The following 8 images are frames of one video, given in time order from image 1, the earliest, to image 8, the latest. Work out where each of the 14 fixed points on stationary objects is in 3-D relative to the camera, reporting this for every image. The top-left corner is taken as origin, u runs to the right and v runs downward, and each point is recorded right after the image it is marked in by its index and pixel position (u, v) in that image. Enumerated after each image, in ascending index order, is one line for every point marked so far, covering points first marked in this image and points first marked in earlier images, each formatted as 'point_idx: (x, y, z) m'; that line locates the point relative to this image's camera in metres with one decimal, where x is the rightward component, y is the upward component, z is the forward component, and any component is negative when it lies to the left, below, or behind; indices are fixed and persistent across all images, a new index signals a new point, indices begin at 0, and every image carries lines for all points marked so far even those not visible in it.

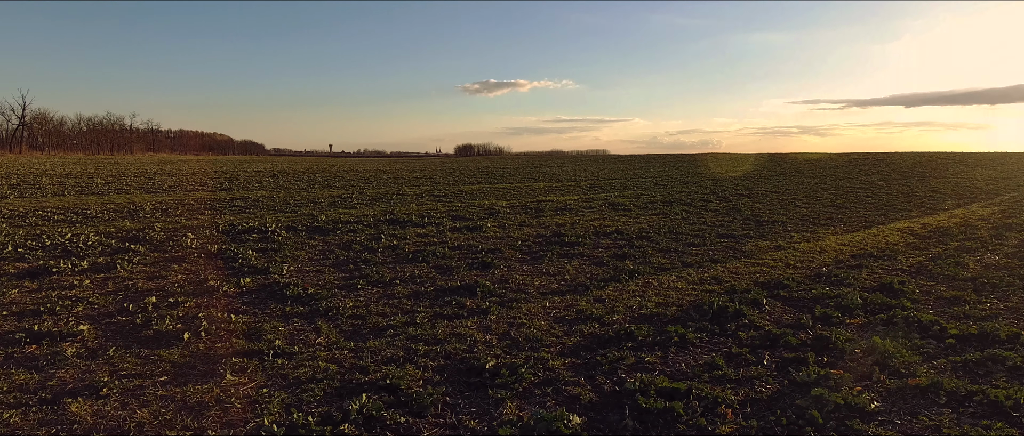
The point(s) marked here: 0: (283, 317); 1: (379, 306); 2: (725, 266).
0: (-3.1, -1.3, +7.6) m
1: (-1.9, -1.3, +8.1) m
2: (+4.1, -0.9, +11.1) m
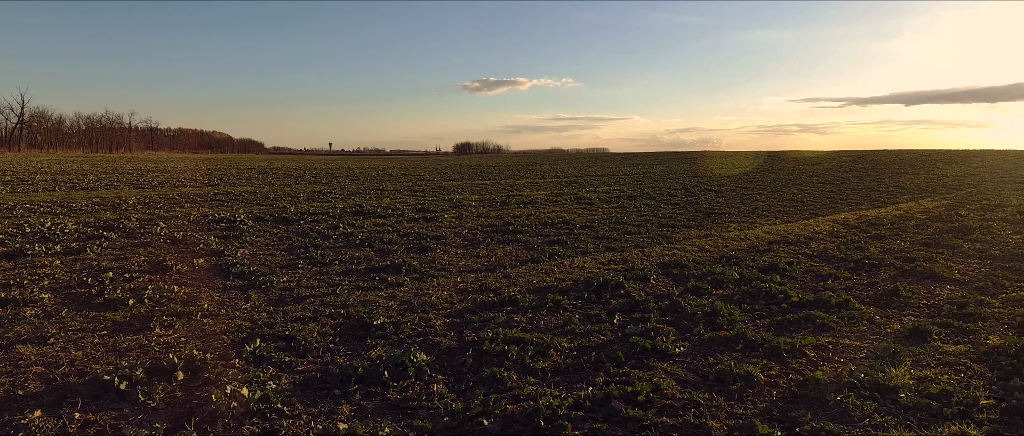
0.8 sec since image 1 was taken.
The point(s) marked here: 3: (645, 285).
0: (-4.5, -1.1, +8.7) m
1: (-3.3, -1.0, +9.2) m
2: (+2.7, -0.7, +12.1) m
3: (+2.0, -1.0, +8.8) m
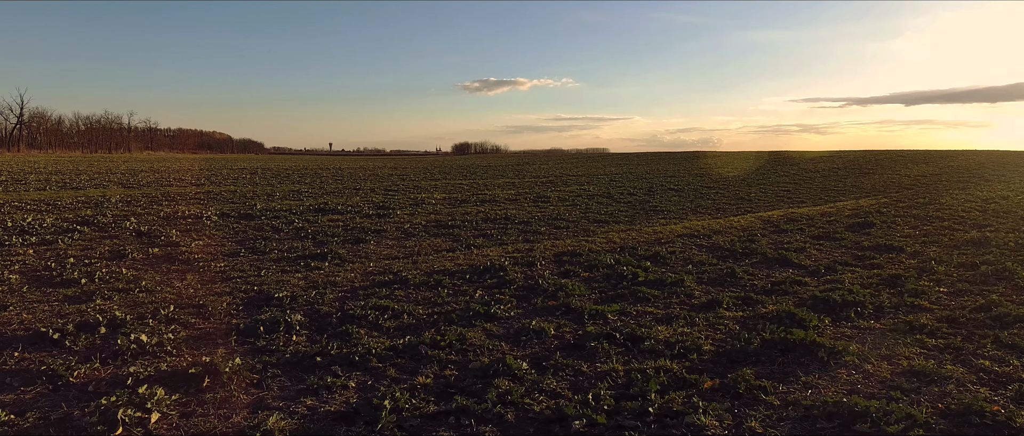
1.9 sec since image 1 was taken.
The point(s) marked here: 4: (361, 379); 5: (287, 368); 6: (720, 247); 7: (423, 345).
0: (-6.3, -1.0, +10.2) m
1: (-5.1, -0.9, +10.7) m
2: (+1.0, -0.6, +13.6) m
3: (+0.3, -0.9, +10.3) m
4: (-1.4, -1.5, +5.3) m
5: (-2.2, -1.5, +5.7) m
6: (+4.9, -0.6, +13.2) m
7: (-1.0, -1.4, +6.1) m
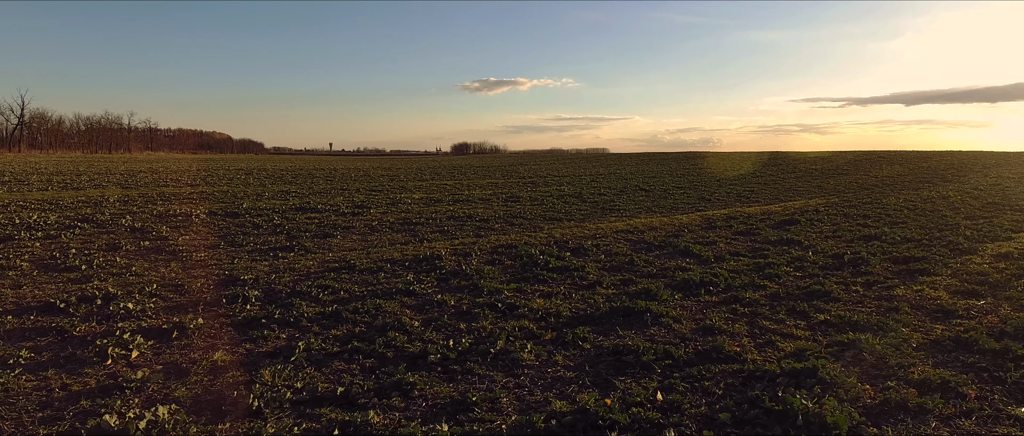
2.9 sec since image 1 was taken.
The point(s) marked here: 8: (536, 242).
0: (-7.6, -0.9, +12.0) m
1: (-6.4, -0.8, +12.5) m
2: (-0.4, -0.5, +15.4) m
3: (-1.1, -0.8, +12.0) m
4: (-2.8, -1.4, +7.1) m
5: (-3.6, -1.4, +7.5) m
6: (+3.5, -0.6, +15.0) m
7: (-2.3, -1.3, +7.9) m
8: (+0.6, -0.6, +14.6) m
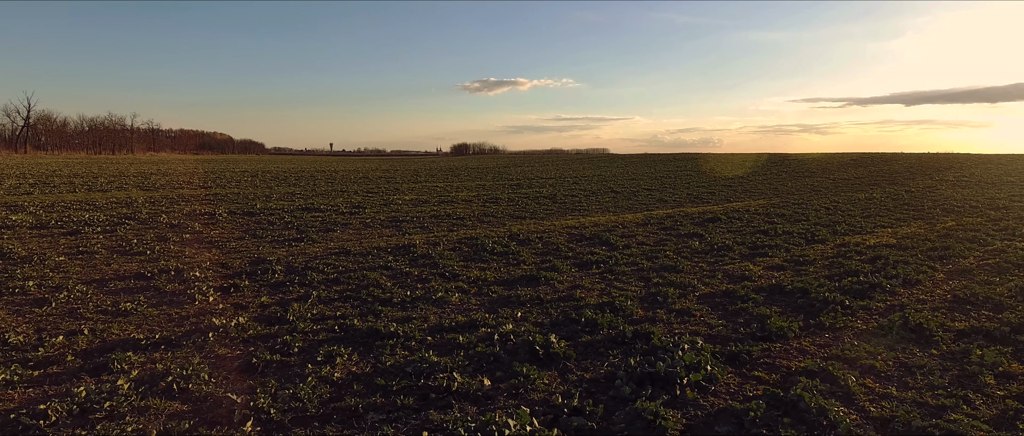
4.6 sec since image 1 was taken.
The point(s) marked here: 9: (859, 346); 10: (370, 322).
0: (-8.8, -0.8, +15.8) m
1: (-7.6, -0.8, +16.3) m
2: (-1.6, -0.4, +19.2) m
3: (-2.3, -0.8, +15.9) m
4: (-4.0, -1.4, +11.0) m
5: (-4.8, -1.4, +11.3) m
6: (+2.3, -0.5, +18.8) m
7: (-3.5, -1.2, +11.7) m
8: (-0.6, -0.5, +18.4) m
9: (+4.4, -1.6, +7.1) m
10: (-2.1, -1.6, +8.6) m
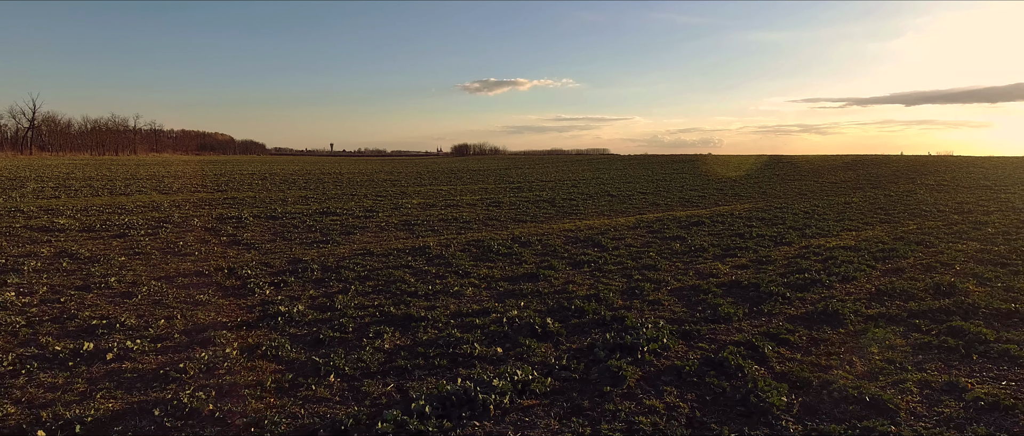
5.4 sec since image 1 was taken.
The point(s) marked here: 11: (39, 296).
0: (-8.7, -1.0, +18.0) m
1: (-7.5, -0.9, +18.5) m
2: (-1.5, -0.6, +21.4) m
3: (-2.2, -0.9, +18.0) m
4: (-3.9, -1.5, +13.1) m
5: (-4.7, -1.5, +13.5) m
6: (+2.4, -0.7, +20.9) m
7: (-3.4, -1.4, +13.9) m
8: (-0.5, -0.7, +20.6) m
9: (+4.5, -1.8, +9.3) m
10: (-2.1, -1.7, +10.8) m
11: (-10.2, -1.7, +12.1) m
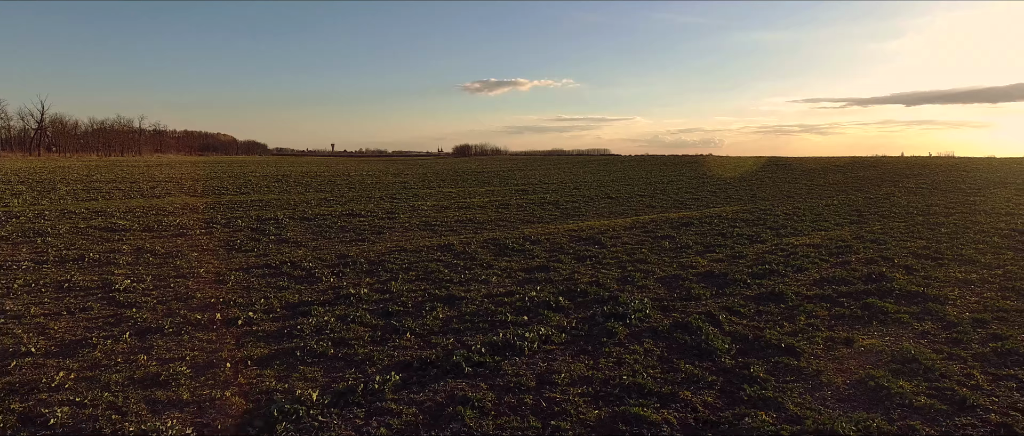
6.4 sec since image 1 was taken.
0: (-8.3, -1.1, +20.9) m
1: (-7.1, -1.0, +21.4) m
2: (-1.0, -0.7, +24.3) m
3: (-1.7, -1.0, +21.0) m
4: (-3.4, -1.6, +16.1) m
5: (-4.3, -1.6, +16.4) m
6: (+2.9, -0.7, +23.9) m
7: (-3.0, -1.5, +16.8) m
8: (0.0, -0.8, +23.5) m
9: (+4.9, -1.8, +12.2) m
10: (-1.6, -1.8, +13.7) m
11: (-9.7, -1.7, +15.1) m
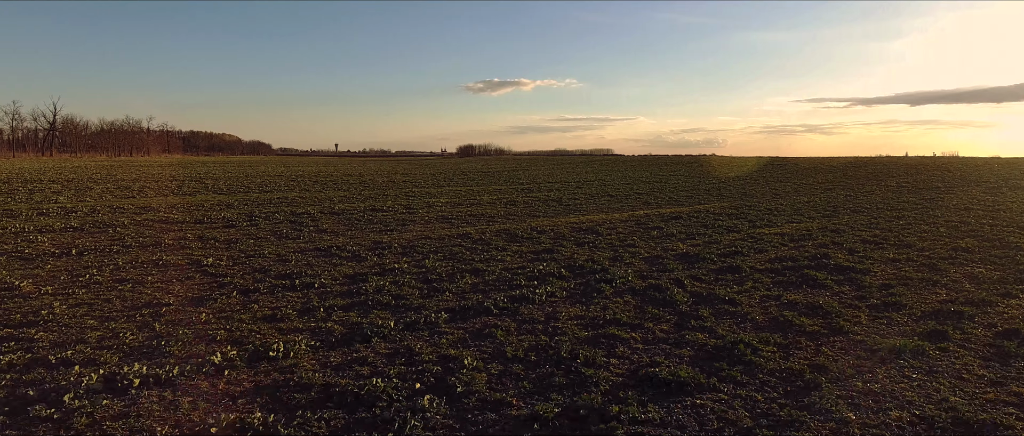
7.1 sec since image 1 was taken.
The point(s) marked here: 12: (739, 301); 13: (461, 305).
0: (-7.9, -0.7, +24.3) m
1: (-6.7, -0.7, +24.8) m
2: (-0.6, -0.3, +27.7) m
3: (-1.4, -0.7, +24.3) m
4: (-3.1, -1.3, +19.4) m
5: (-3.9, -1.3, +19.8) m
6: (+3.3, -0.4, +27.2) m
7: (-2.6, -1.1, +20.2) m
8: (+0.4, -0.4, +26.9) m
9: (+5.3, -1.5, +15.5) m
10: (-1.3, -1.5, +17.1) m
11: (-9.4, -1.4, +18.5) m
12: (+5.1, -1.9, +12.7) m
13: (-1.1, -1.9, +12.3) m
